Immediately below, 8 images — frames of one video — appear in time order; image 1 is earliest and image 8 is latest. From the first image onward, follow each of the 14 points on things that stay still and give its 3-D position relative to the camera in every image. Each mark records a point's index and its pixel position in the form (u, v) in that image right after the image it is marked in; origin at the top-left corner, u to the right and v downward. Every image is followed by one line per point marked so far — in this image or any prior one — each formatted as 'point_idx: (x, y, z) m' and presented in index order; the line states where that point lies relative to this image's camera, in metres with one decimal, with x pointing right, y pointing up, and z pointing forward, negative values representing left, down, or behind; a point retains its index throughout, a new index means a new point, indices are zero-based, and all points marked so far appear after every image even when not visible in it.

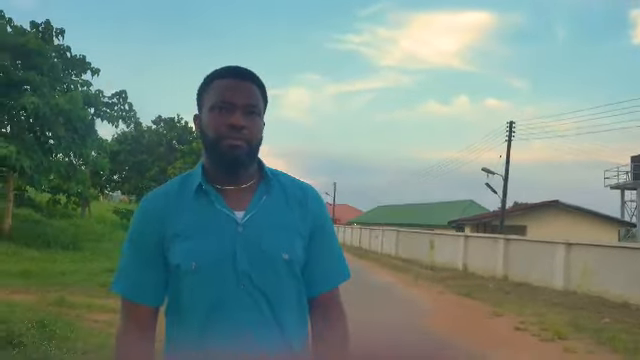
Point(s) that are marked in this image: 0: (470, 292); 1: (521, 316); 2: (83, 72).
0: (+3.5, -2.6, +16.5) m
1: (+3.3, -2.3, +11.7) m
2: (-5.9, +2.7, +17.3) m
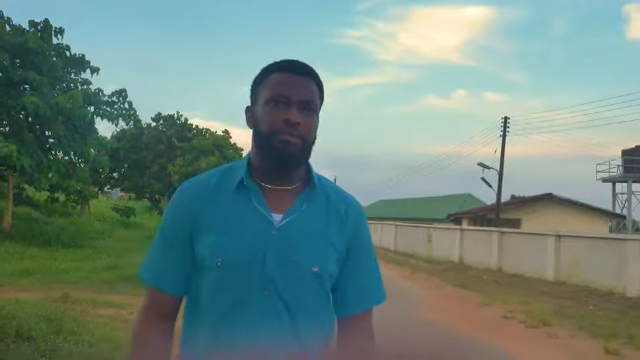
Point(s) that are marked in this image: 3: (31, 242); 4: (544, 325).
0: (+3.4, -2.5, +17.0) m
1: (+3.2, -2.1, +12.2) m
2: (-6.1, +2.8, +17.7) m
3: (-7.6, -1.6, +18.9) m
4: (+3.2, -2.0, +10.0) m
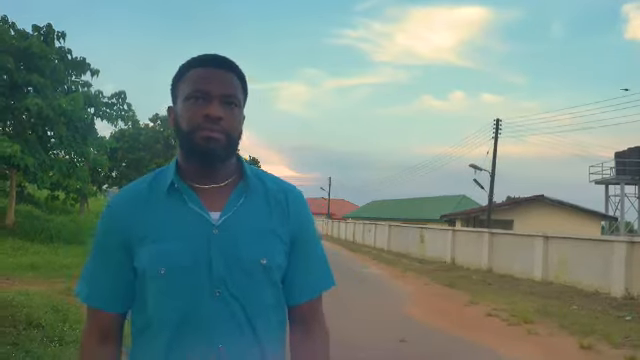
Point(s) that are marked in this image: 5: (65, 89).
0: (+3.3, -2.5, +17.4) m
1: (+3.1, -2.2, +12.6) m
2: (-6.2, +2.8, +18.1) m
3: (-7.8, -1.6, +19.3) m
4: (+3.0, -2.1, +10.4) m
5: (-6.4, +2.3, +17.6) m
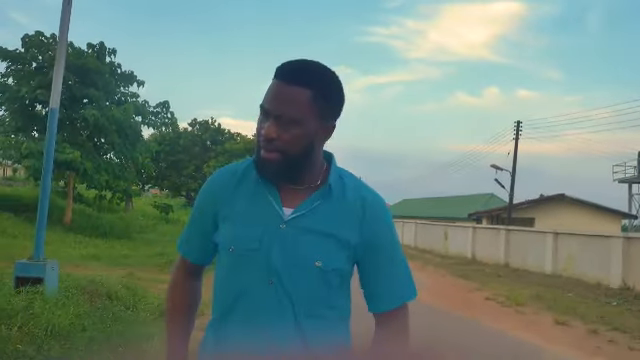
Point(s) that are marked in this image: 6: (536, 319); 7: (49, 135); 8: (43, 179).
0: (+4.0, -2.6, +19.0) m
1: (+3.6, -2.2, +14.2) m
2: (-5.5, +2.7, +20.1) m
3: (-7.0, -1.7, +21.4) m
4: (+3.4, -2.1, +12.1) m
5: (-5.7, +2.2, +19.6) m
6: (+3.2, -2.1, +10.5) m
7: (-3.4, +0.6, +8.8) m
8: (-3.6, 0.0, +9.1) m
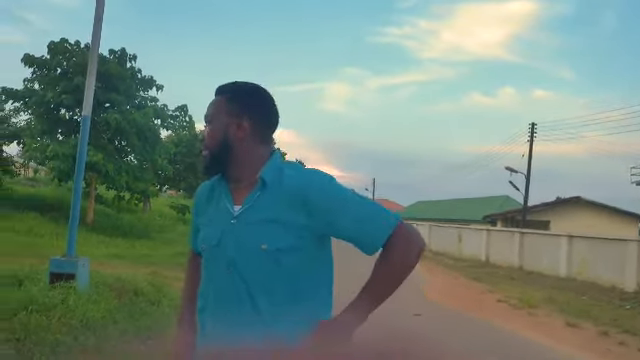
0: (+4.4, -2.7, +19.2) m
1: (+3.9, -2.3, +14.4) m
2: (-5.0, +2.7, +20.5) m
3: (-6.5, -1.7, +21.8) m
4: (+3.7, -2.2, +12.3) m
5: (-5.3, +2.2, +20.0) m
6: (+3.5, -2.2, +10.8) m
7: (-3.1, +0.5, +9.1) m
8: (-3.4, 0.0, +9.5) m
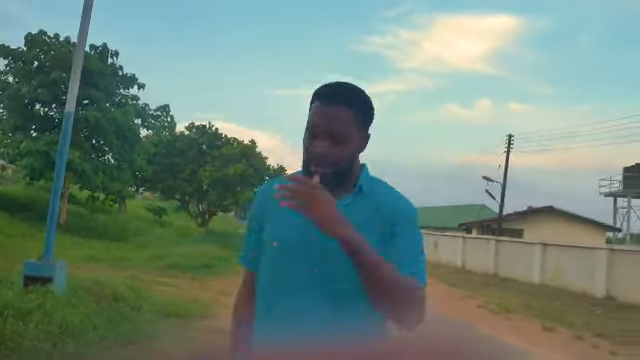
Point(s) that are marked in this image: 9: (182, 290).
0: (+3.8, -2.9, +19.6) m
1: (+3.5, -2.5, +14.7) m
2: (-5.5, +2.7, +20.6) m
3: (-7.2, -1.7, +21.8) m
4: (+3.3, -2.3, +12.6) m
5: (-5.8, +2.2, +20.1) m
6: (+3.2, -2.3, +11.0) m
7: (-3.3, +0.5, +9.2) m
8: (-3.6, 0.0, +9.6) m
9: (-2.7, -2.1, +13.7) m
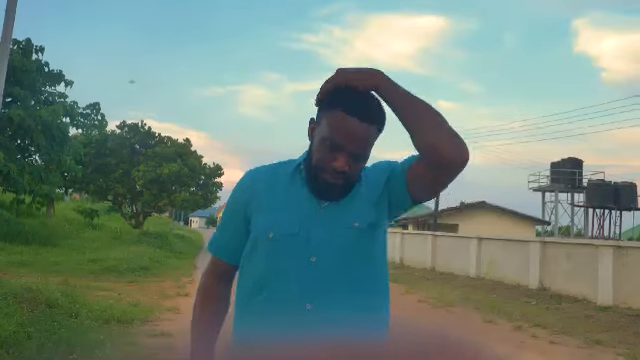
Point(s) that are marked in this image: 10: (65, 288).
0: (+2.1, -2.8, +19.7) m
1: (+2.2, -2.4, +14.9) m
2: (-7.3, +2.6, +19.9) m
3: (-9.0, -1.7, +20.9) m
4: (+2.3, -2.3, +12.7) m
5: (-7.5, +2.1, +19.3) m
6: (+2.3, -2.2, +11.2) m
7: (-4.0, +0.5, +8.8) m
8: (-4.3, 0.0, +9.1) m
9: (-3.8, -2.1, +13.3) m
10: (-4.2, -1.8, +11.9) m
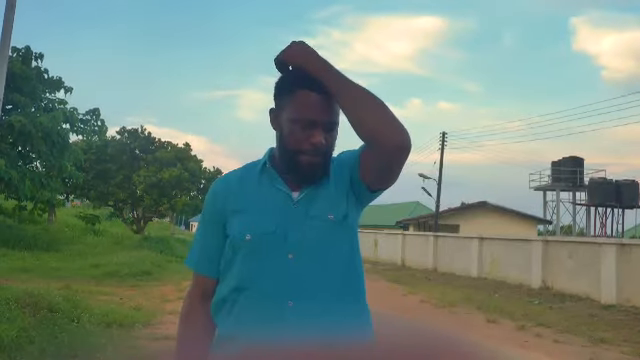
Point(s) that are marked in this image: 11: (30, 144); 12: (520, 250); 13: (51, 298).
0: (+2.2, -2.8, +19.7) m
1: (+2.3, -2.4, +14.9) m
2: (-7.3, +2.5, +19.9) m
3: (-9.0, -1.9, +20.9) m
4: (+2.3, -2.3, +12.7) m
5: (-7.5, +2.0, +19.3) m
6: (+2.4, -2.2, +11.2) m
7: (-4.0, +0.4, +8.8) m
8: (-4.3, -0.1, +9.1) m
9: (-3.8, -2.2, +13.3) m
10: (-4.2, -1.9, +11.9) m
11: (-7.6, +1.0, +18.5) m
12: (+5.5, -2.0, +19.3) m
13: (-3.8, -1.7, +10.3) m
